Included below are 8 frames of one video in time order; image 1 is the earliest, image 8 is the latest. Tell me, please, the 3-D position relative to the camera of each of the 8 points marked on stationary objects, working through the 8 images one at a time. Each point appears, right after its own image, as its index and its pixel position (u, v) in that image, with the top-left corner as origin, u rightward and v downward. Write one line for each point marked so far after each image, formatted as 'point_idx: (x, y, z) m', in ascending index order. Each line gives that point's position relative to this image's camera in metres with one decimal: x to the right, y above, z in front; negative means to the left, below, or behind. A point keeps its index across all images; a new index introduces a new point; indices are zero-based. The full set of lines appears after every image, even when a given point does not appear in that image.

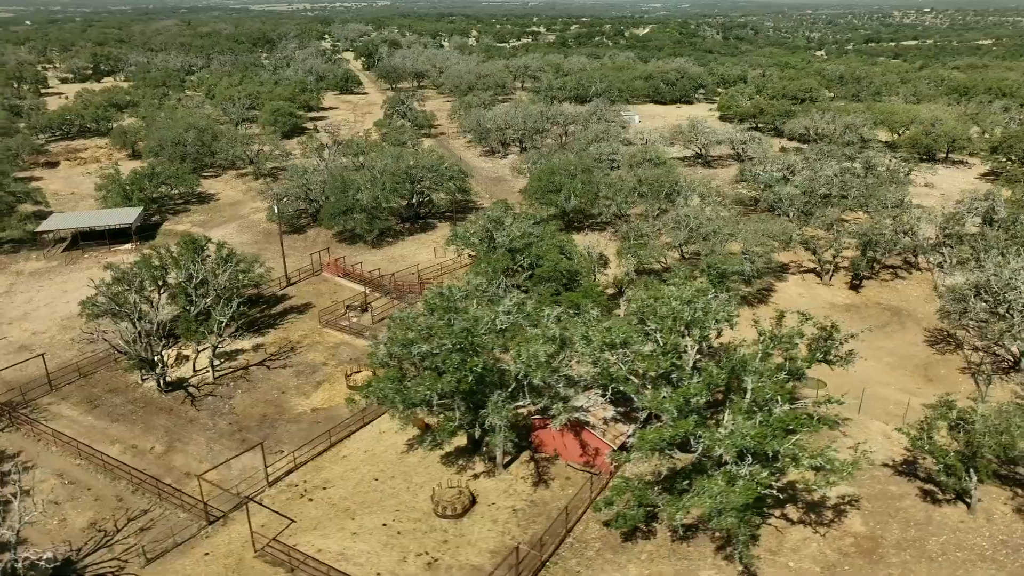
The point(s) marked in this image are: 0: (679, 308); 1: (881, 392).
0: (+3.6, -0.5, +15.2) m
1: (+10.3, -3.0, +19.6) m
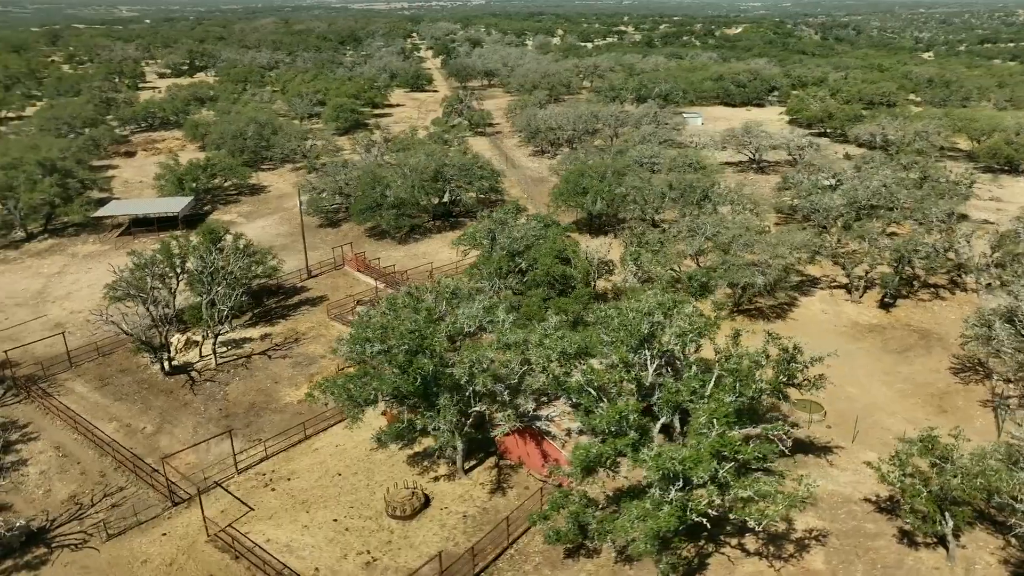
0: (+2.5, -0.7, +14.6) m
1: (+9.6, -3.6, +18.2) m
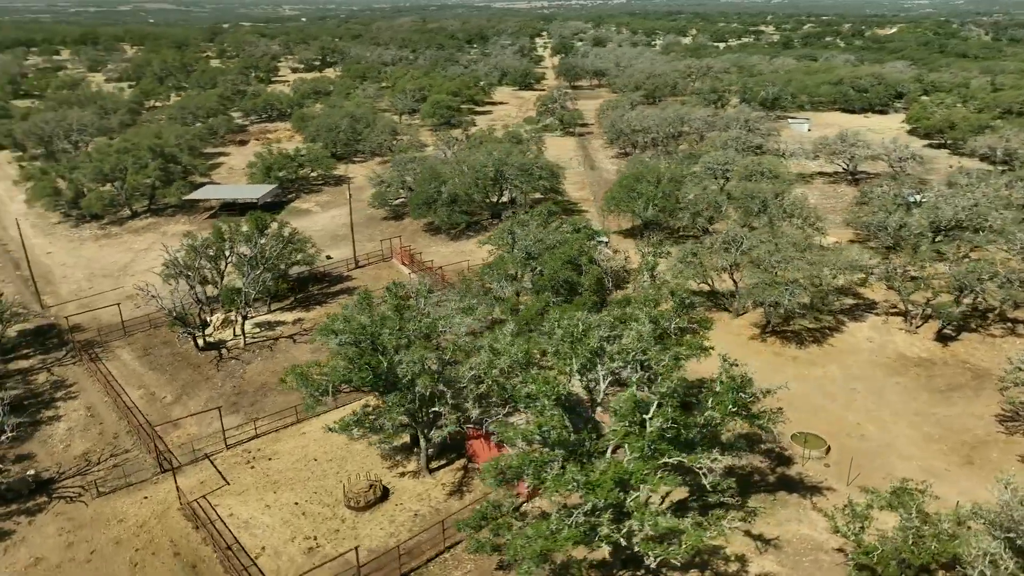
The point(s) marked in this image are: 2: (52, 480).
0: (+1.5, -0.9, +14.0) m
1: (+8.8, -4.3, +16.4) m
2: (-11.7, -4.9, +17.8) m
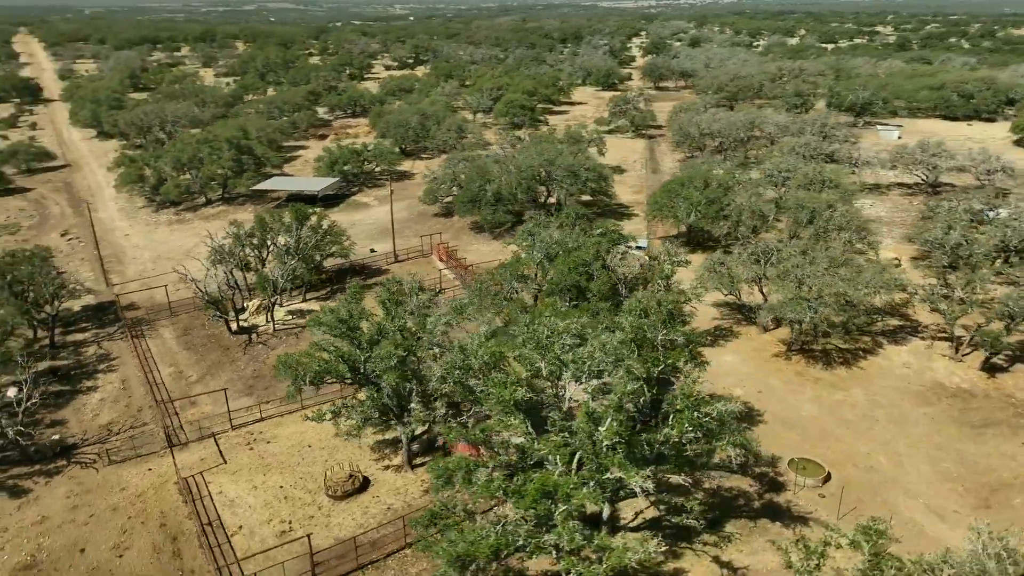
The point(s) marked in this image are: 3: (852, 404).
0: (+0.8, -1.0, +13.7) m
1: (+8.2, -4.8, +15.2) m
2: (-12.0, -4.3, +19.2) m
3: (+9.3, -3.2, +19.1) m
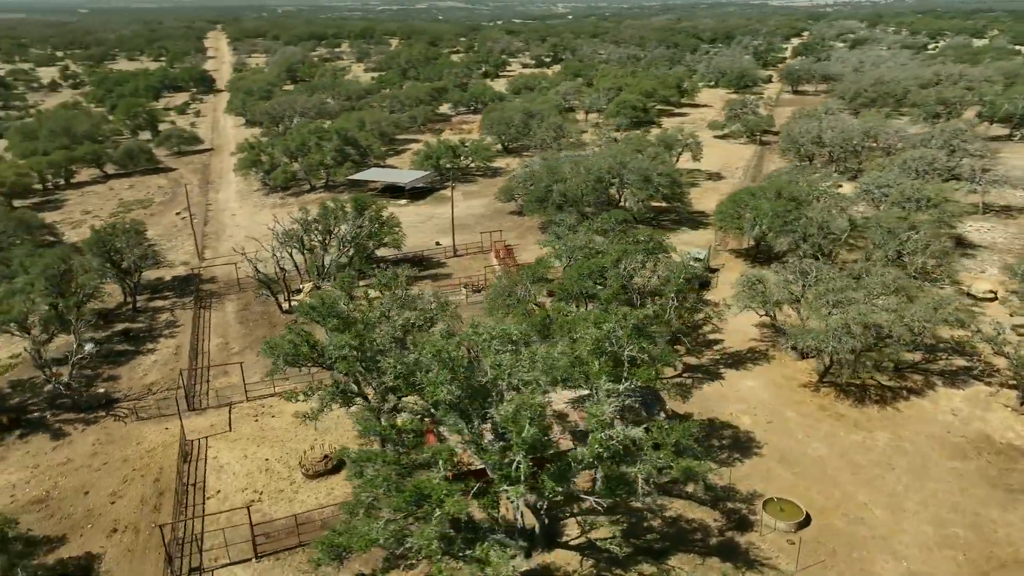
0: (-0.4, -1.1, +13.6) m
1: (+6.8, -5.4, +13.6) m
2: (-12.1, -3.4, +21.4) m
3: (+8.7, -3.9, +17.2) m
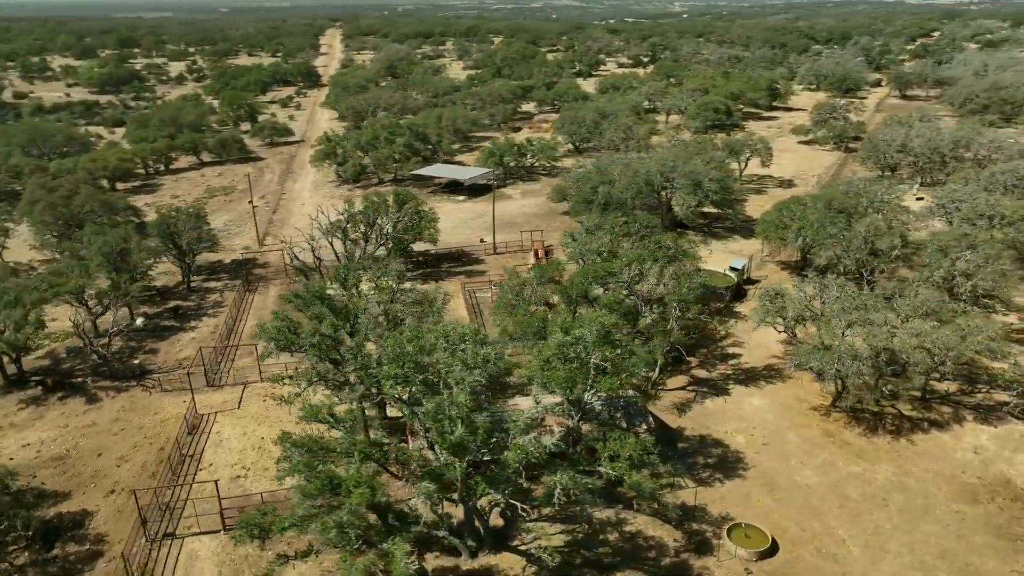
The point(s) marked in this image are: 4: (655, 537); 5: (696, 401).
0: (-1.4, -1.0, +13.6) m
1: (+5.6, -5.7, +12.7) m
2: (-11.9, -2.8, +23.0) m
3: (+8.1, -4.4, +16.0) m
4: (+3.0, -5.2, +14.5) m
5: (+5.1, -3.1, +19.3) m
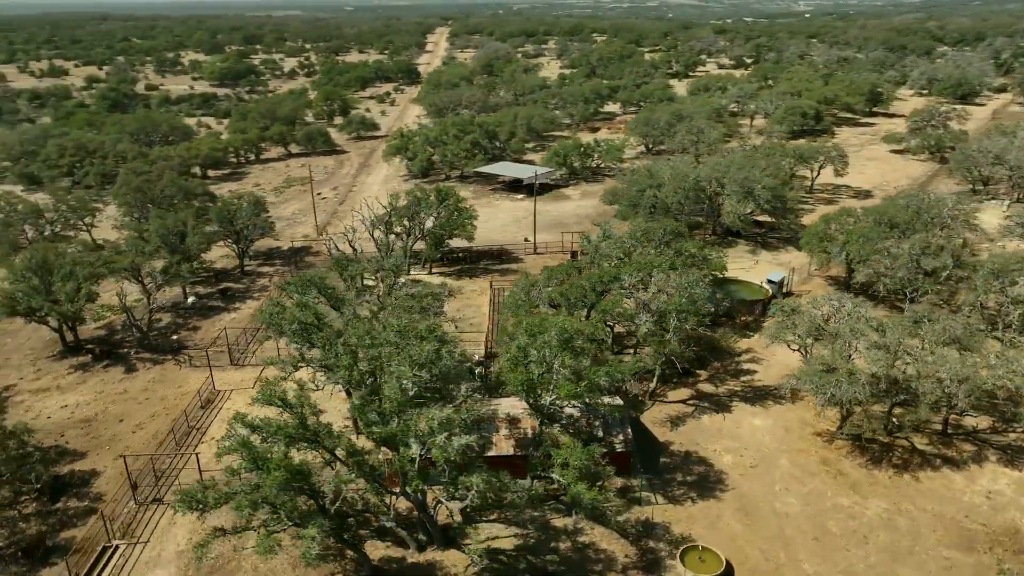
0: (-2.2, -0.9, +13.9) m
1: (+4.2, -6.0, +12.0) m
2: (-11.5, -2.1, +24.6) m
3: (+7.2, -4.8, +14.9) m
4: (+1.9, -5.3, +14.1) m
5: (+4.8, -3.4, +18.6) m
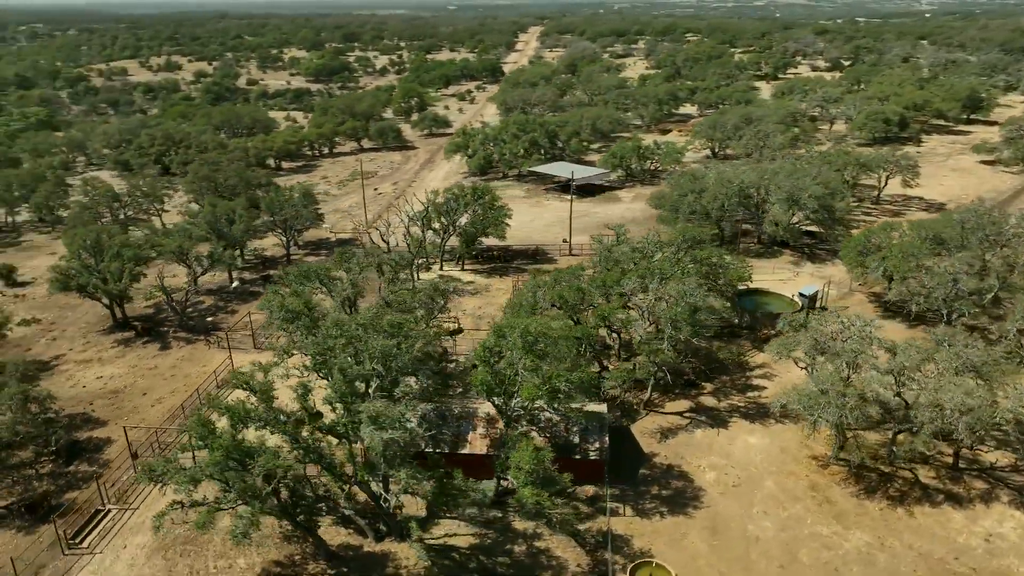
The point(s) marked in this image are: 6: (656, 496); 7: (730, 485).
0: (-3.0, -0.8, +14.2) m
1: (+3.0, -6.2, +11.5) m
2: (-10.9, -1.5, +26.0) m
3: (+6.4, -5.2, +14.1) m
4: (+1.0, -5.4, +13.9) m
5: (+4.5, -3.7, +18.1) m
6: (+3.2, -4.6, +15.7) m
7: (+5.0, -4.5, +15.9) m
